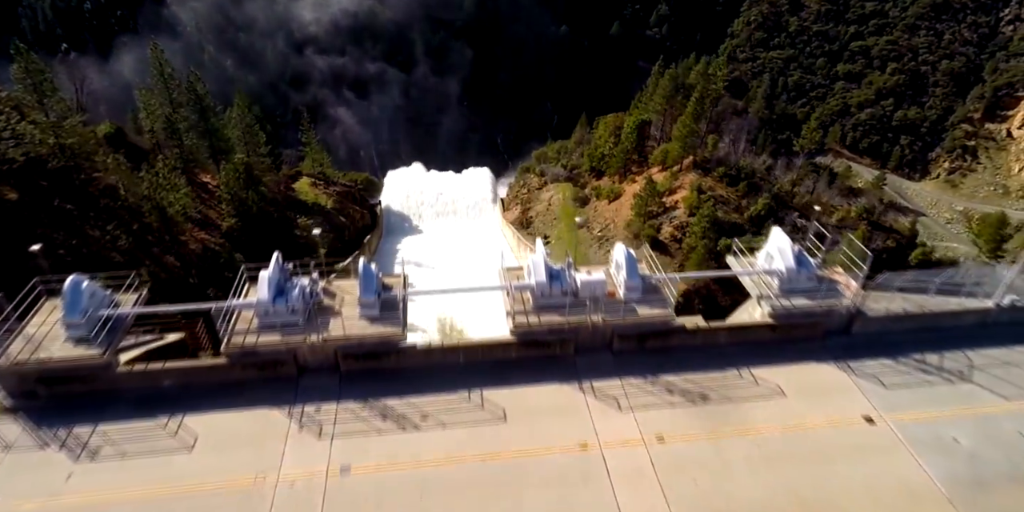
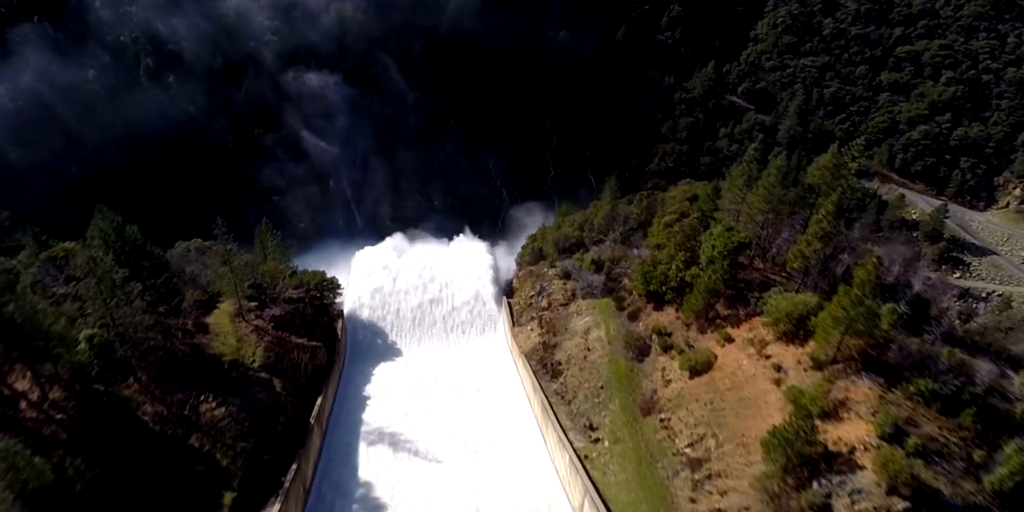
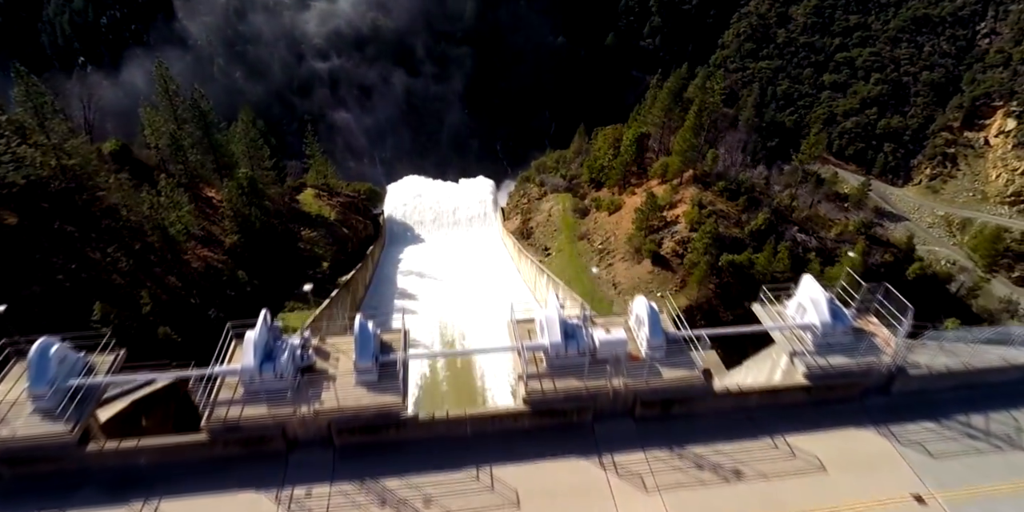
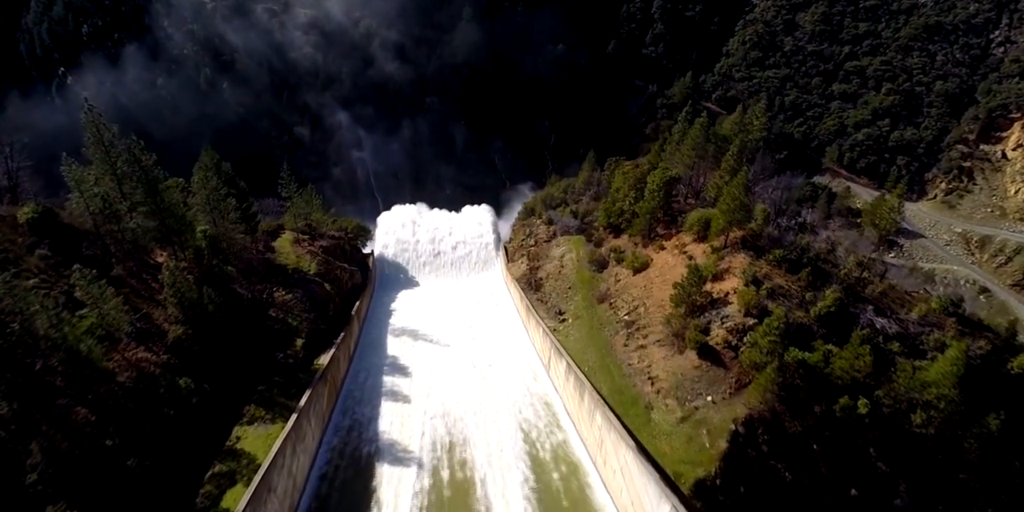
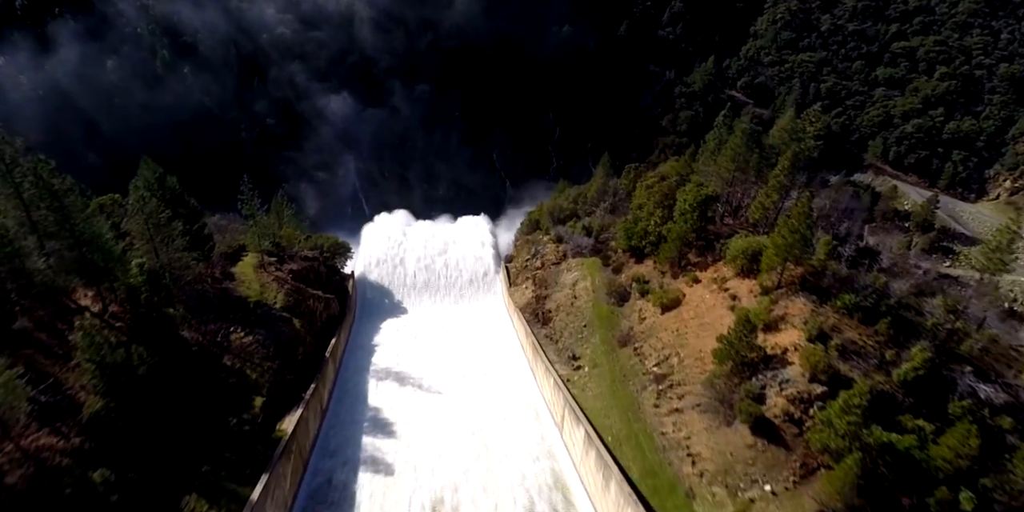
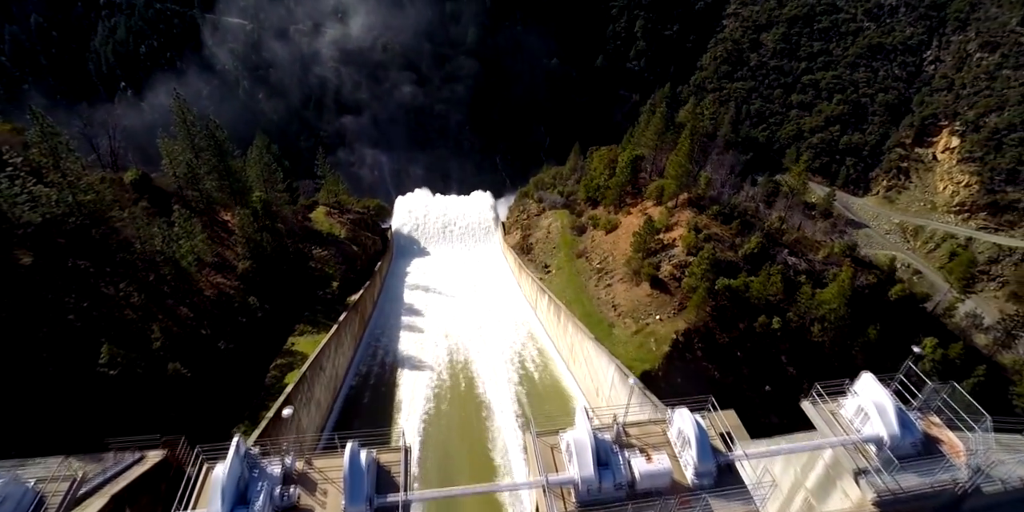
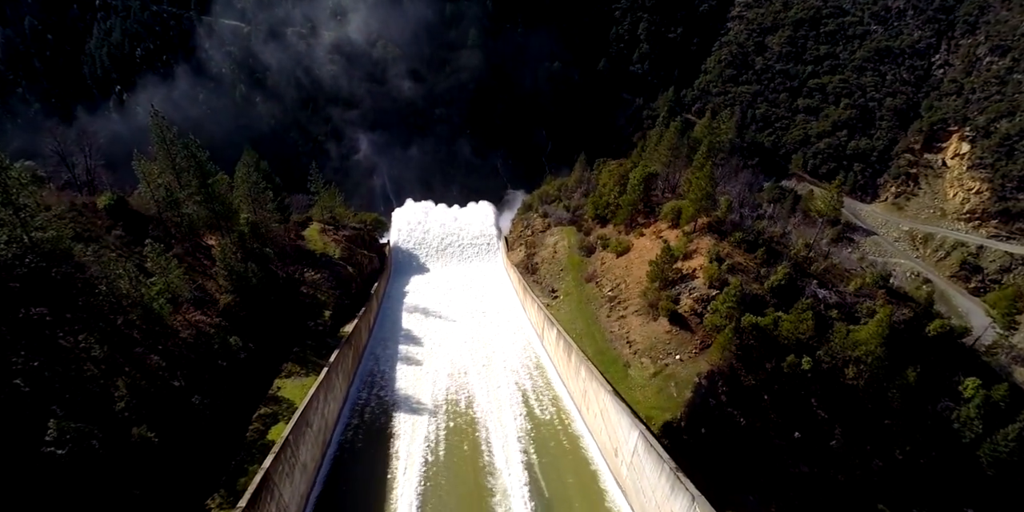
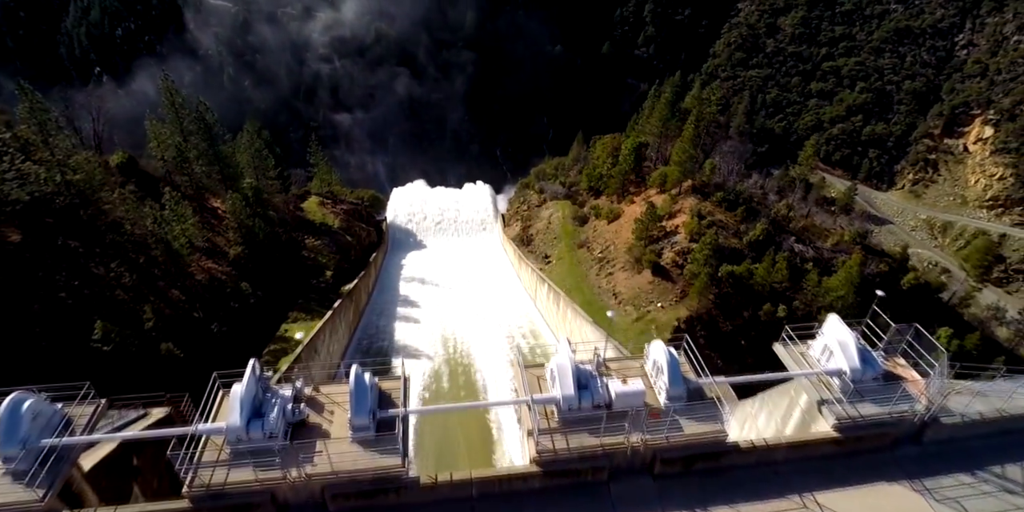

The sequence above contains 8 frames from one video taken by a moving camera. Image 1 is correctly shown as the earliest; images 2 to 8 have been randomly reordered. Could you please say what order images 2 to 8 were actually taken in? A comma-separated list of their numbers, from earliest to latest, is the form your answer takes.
3, 8, 6, 7, 4, 5, 2
